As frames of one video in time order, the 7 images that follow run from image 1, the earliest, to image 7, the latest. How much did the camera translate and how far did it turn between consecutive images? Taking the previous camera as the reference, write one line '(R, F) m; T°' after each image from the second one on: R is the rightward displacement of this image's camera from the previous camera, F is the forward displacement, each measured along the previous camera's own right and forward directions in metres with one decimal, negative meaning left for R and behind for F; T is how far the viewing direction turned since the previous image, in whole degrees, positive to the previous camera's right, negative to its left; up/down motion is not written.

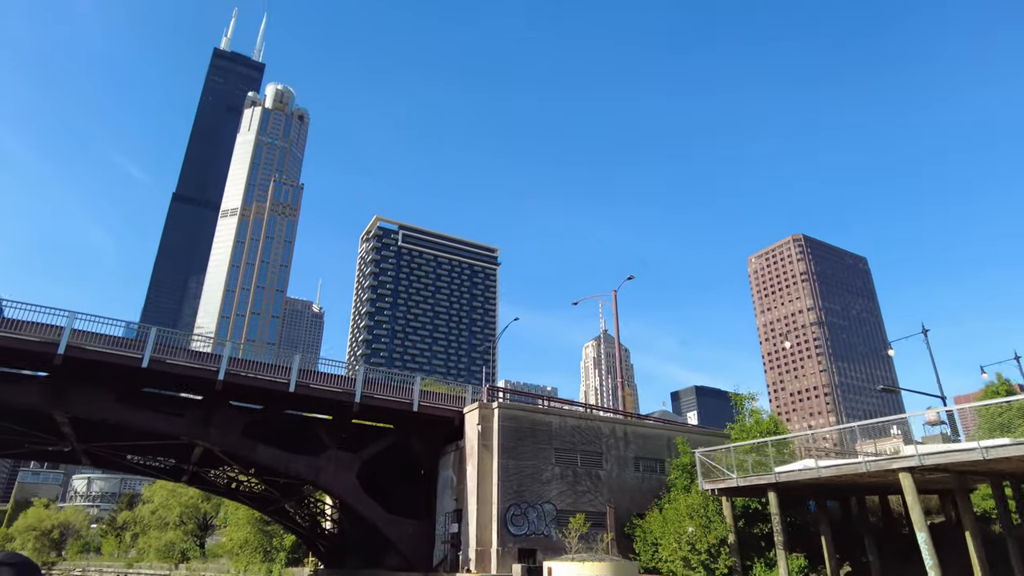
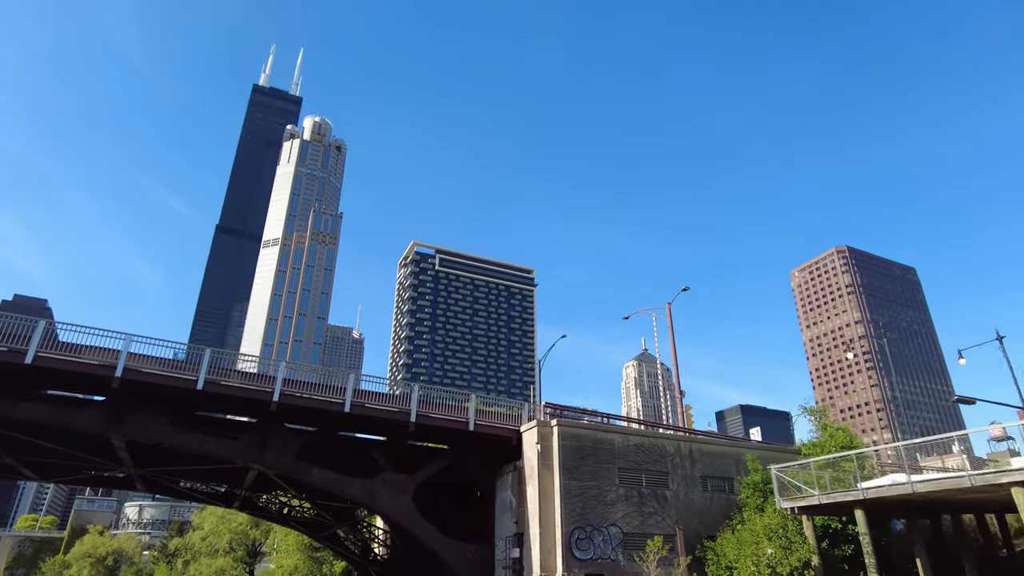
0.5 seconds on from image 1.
(-0.8, +0.9) m; -3°
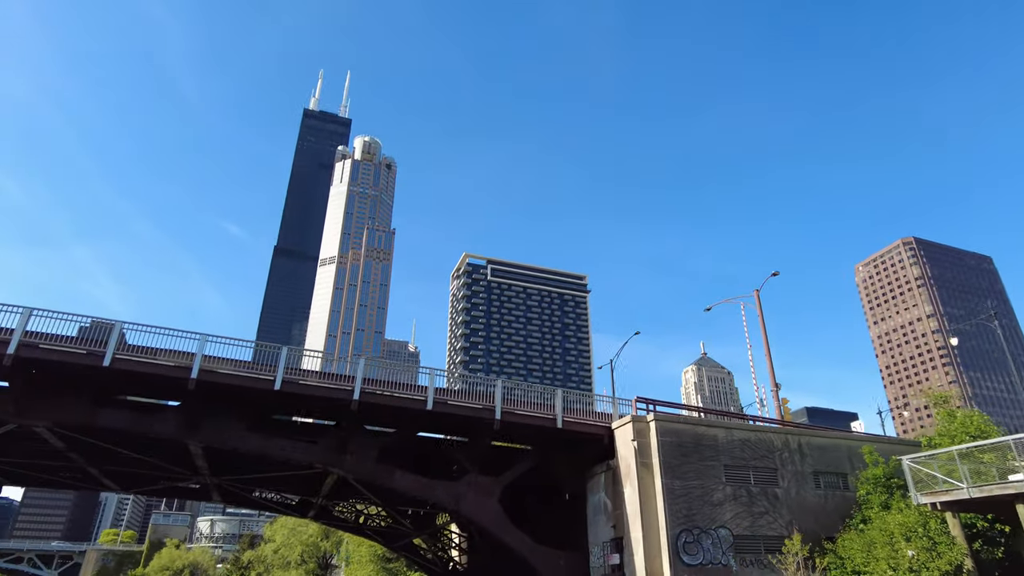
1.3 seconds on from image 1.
(-1.3, +1.7) m; -4°
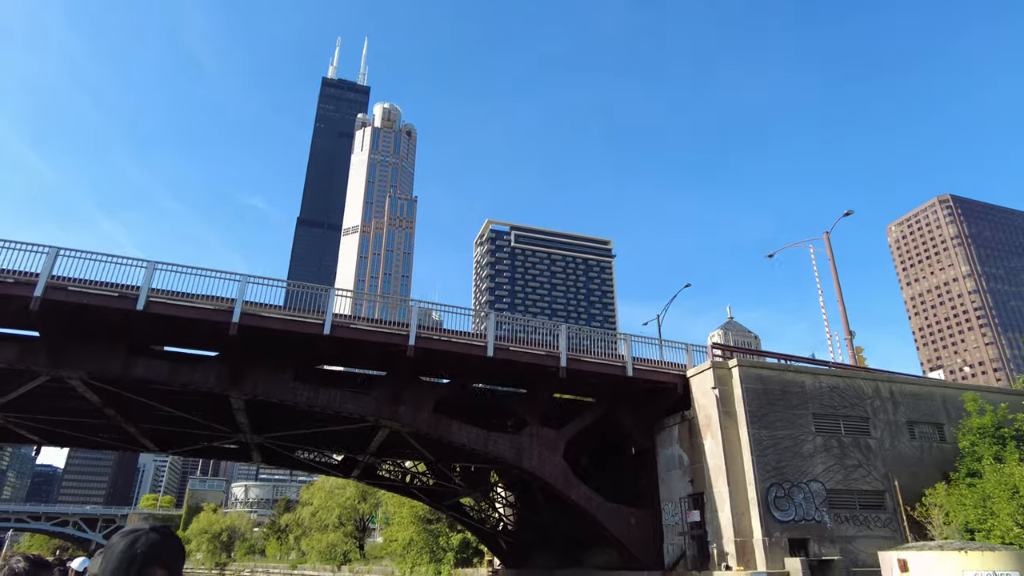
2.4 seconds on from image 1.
(-1.5, +2.2) m; -2°
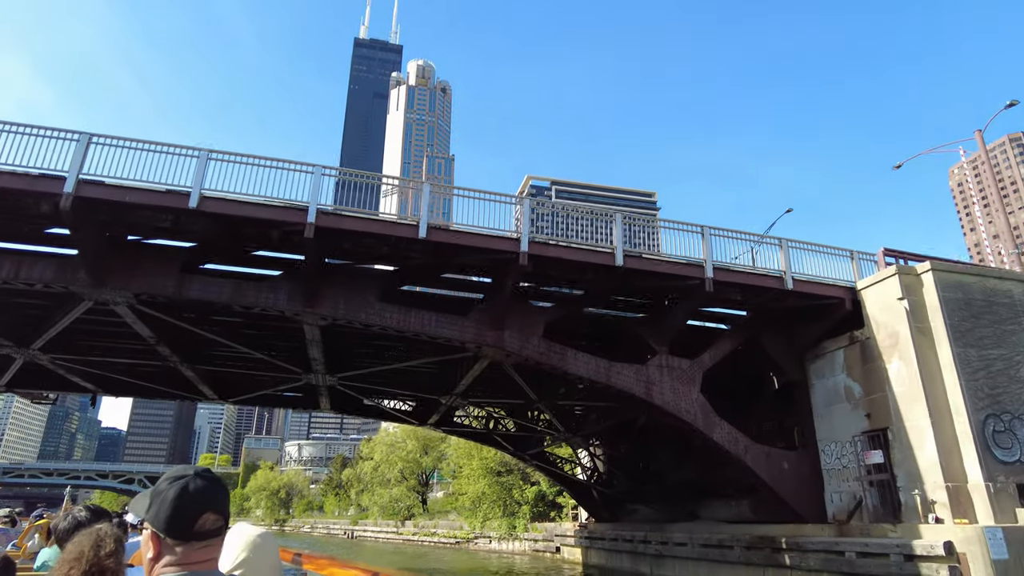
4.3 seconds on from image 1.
(-2.5, +4.1) m; -3°
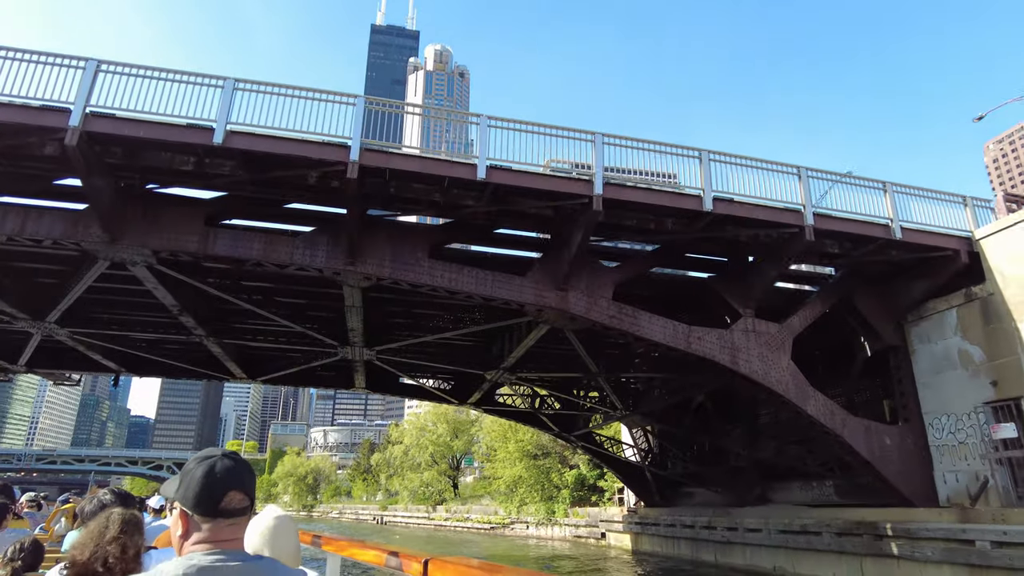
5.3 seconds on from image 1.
(-1.1, +2.2) m; -2°
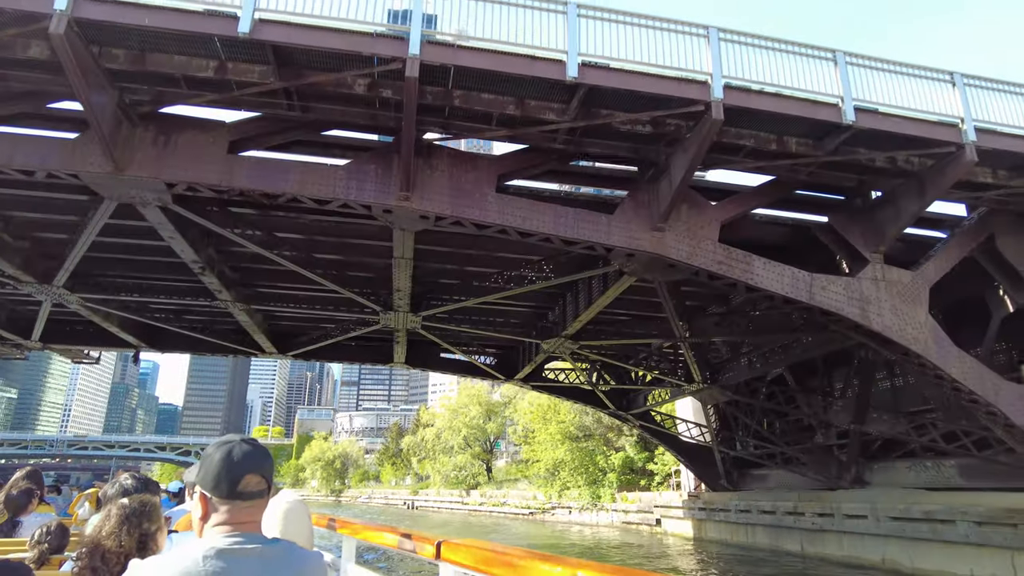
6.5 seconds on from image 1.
(-1.3, +2.8) m; -2°
